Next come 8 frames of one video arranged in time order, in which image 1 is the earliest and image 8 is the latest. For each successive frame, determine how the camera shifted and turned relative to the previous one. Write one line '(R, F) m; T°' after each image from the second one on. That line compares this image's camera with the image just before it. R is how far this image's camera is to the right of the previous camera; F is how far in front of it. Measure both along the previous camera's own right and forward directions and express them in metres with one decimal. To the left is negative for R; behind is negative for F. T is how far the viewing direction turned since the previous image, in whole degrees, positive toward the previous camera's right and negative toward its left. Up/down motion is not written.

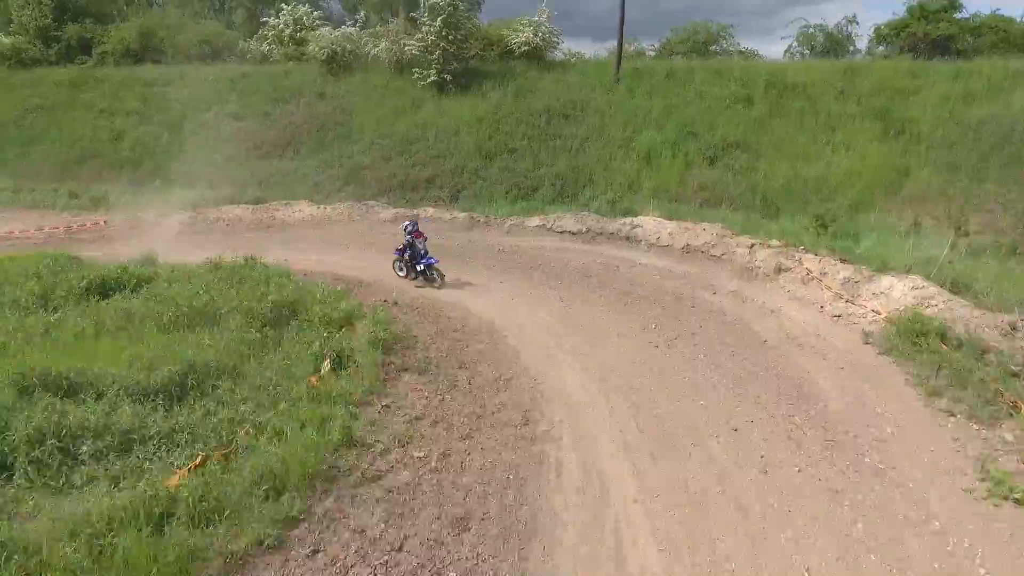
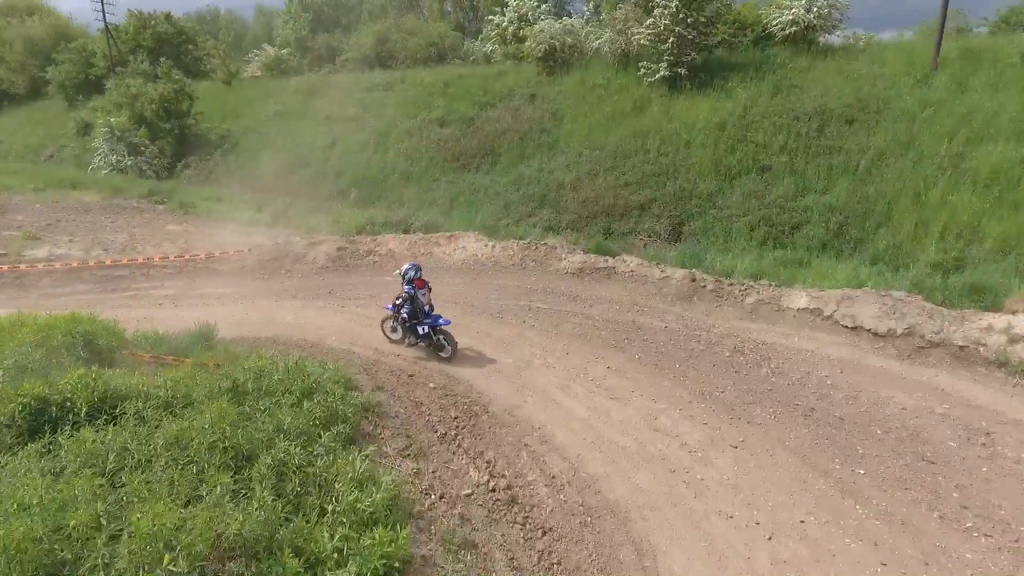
(-0.2, +5.0) m; -20°
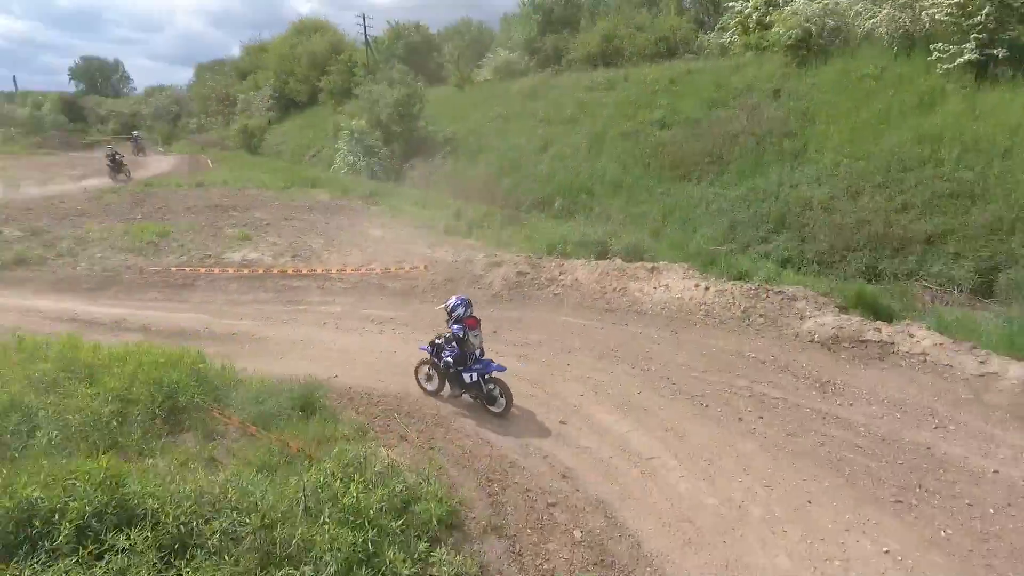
(0.0, +2.6) m; -20°
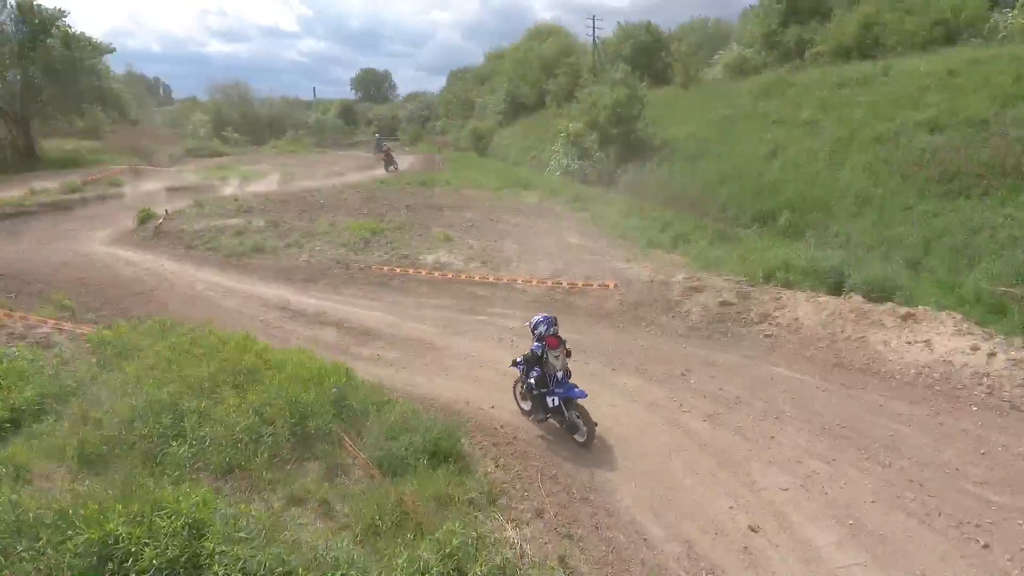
(+0.2, +1.2) m; -19°
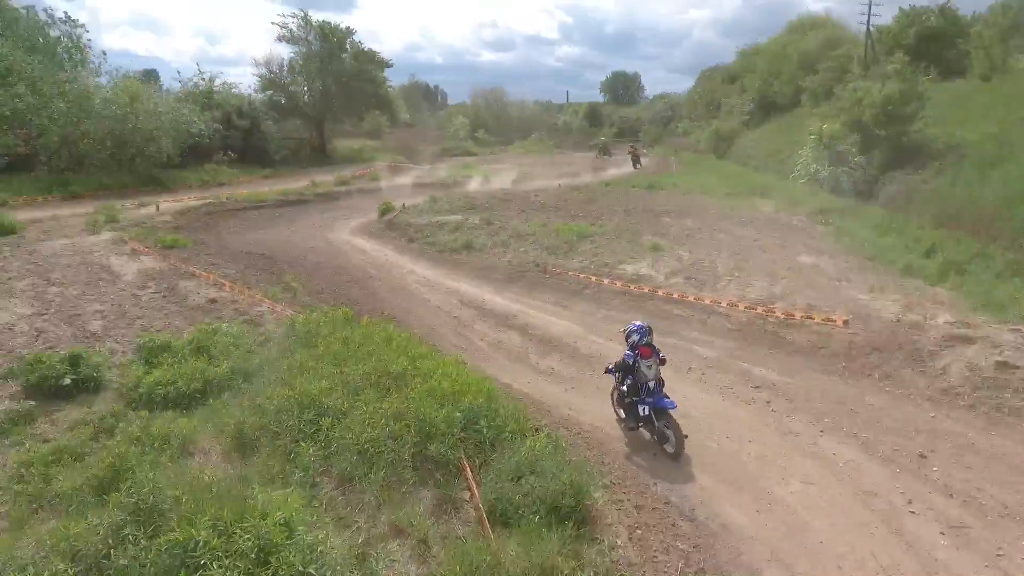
(+0.5, +0.9) m; -21°
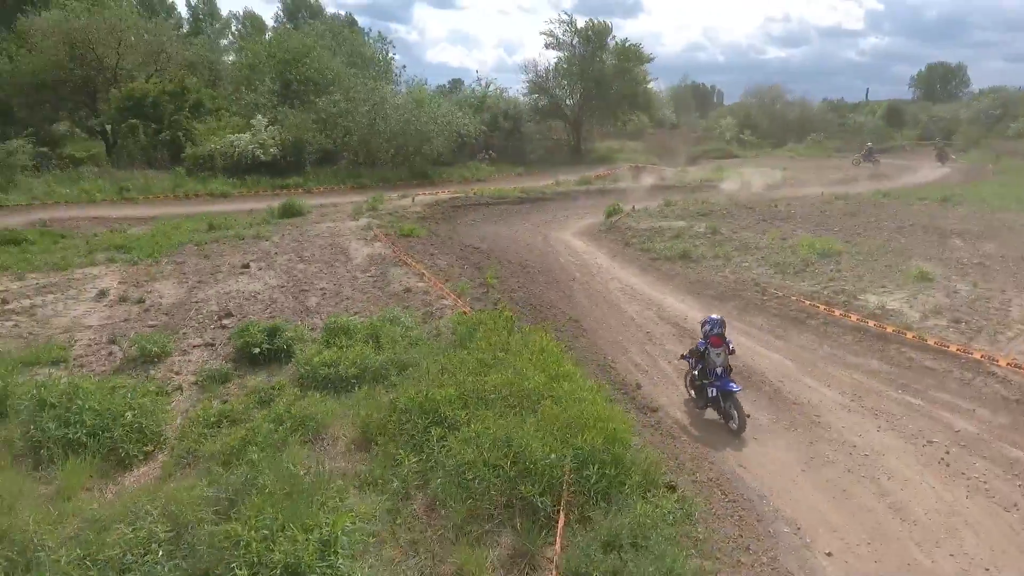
(+0.8, +0.9) m; -23°
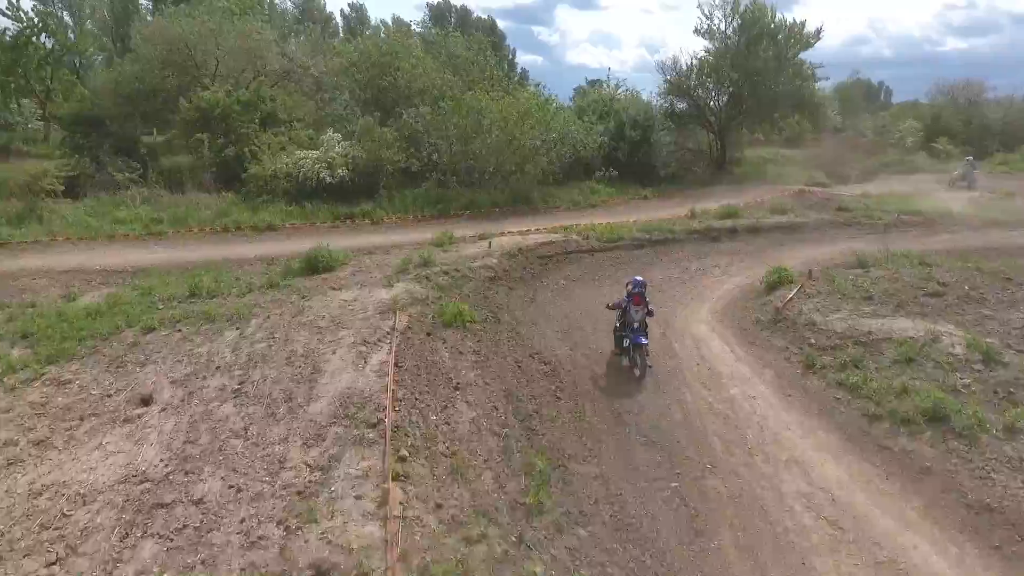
(+0.4, +5.7) m; -12°
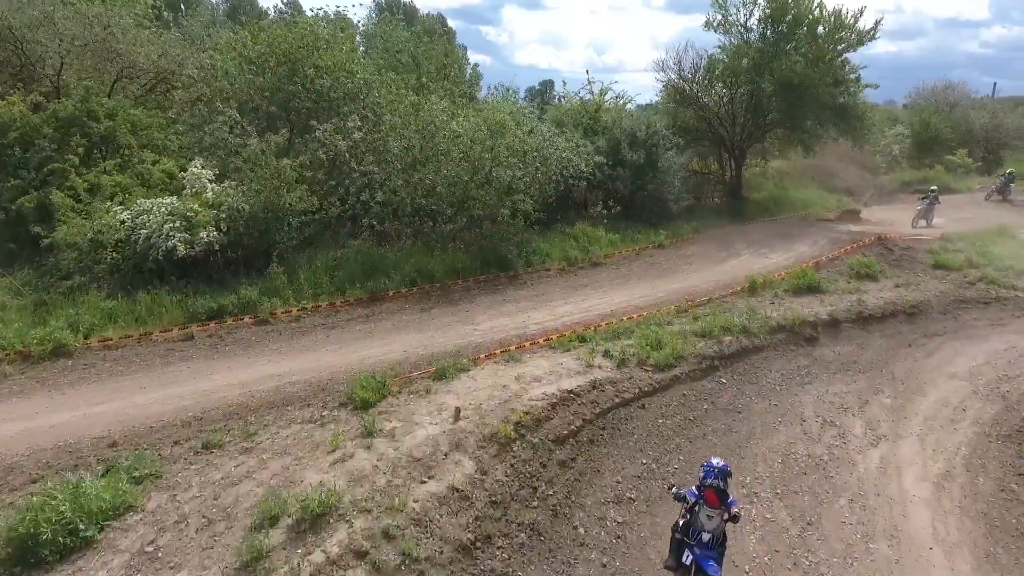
(-0.4, +7.4) m; +4°
